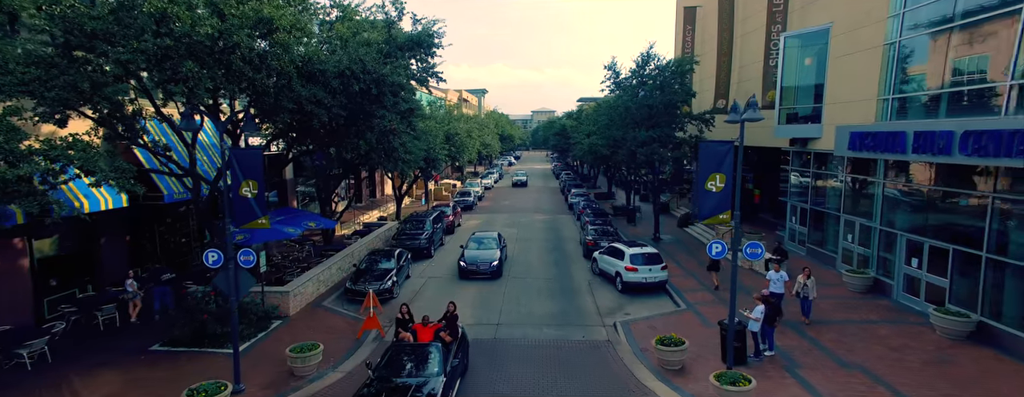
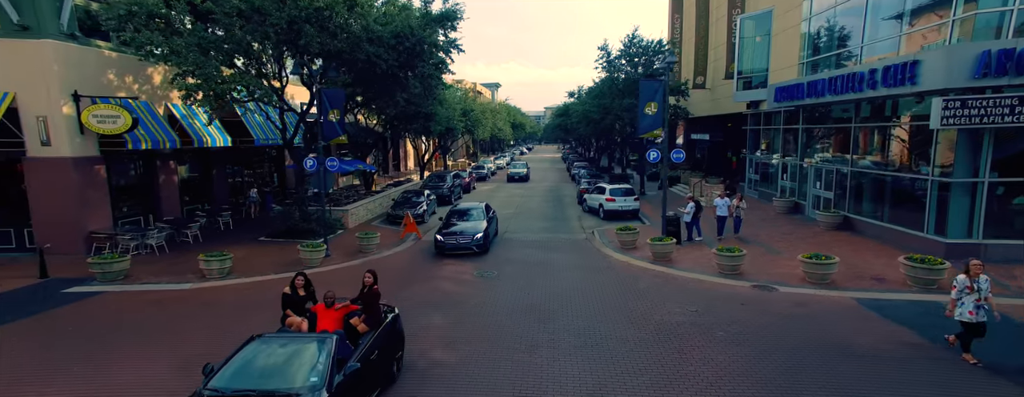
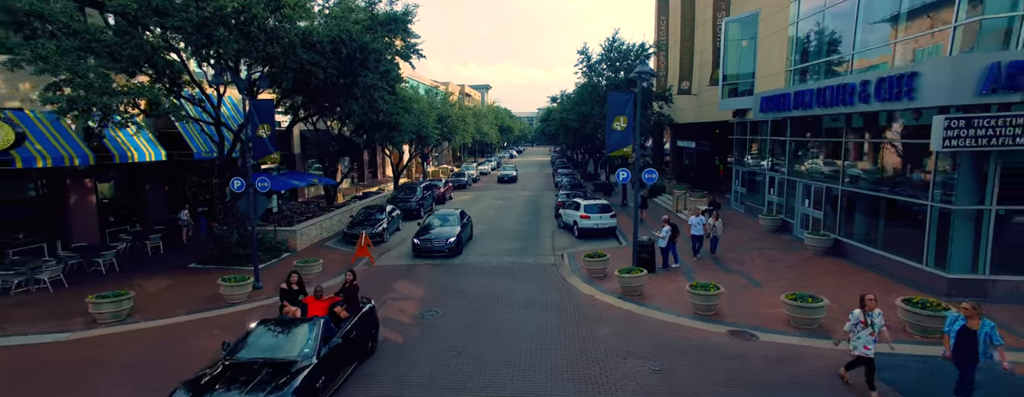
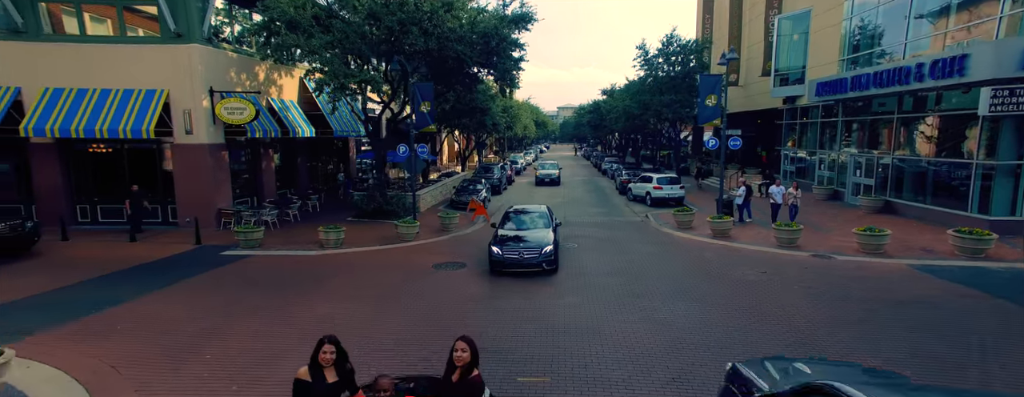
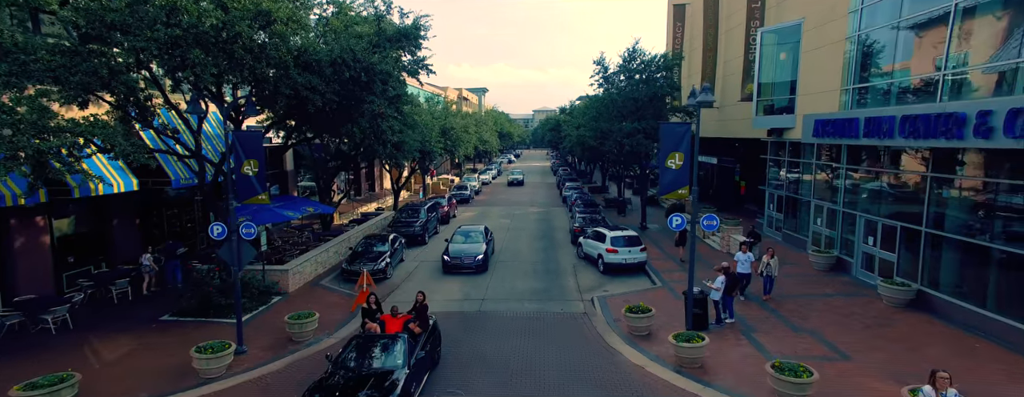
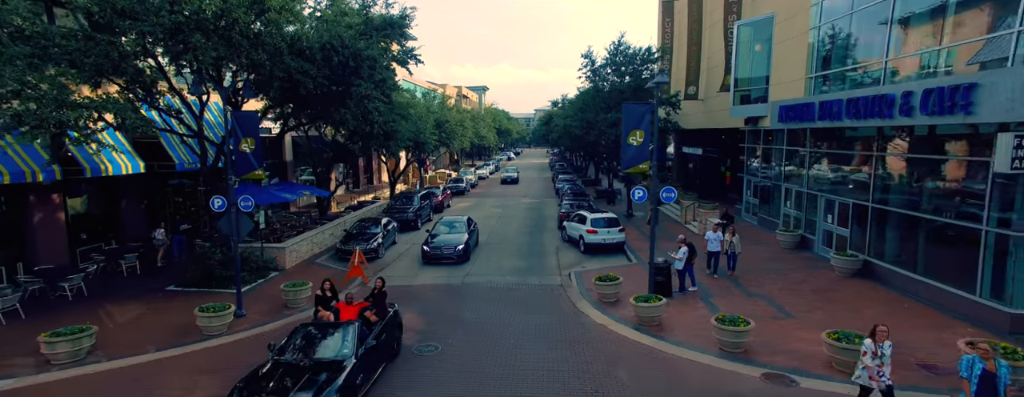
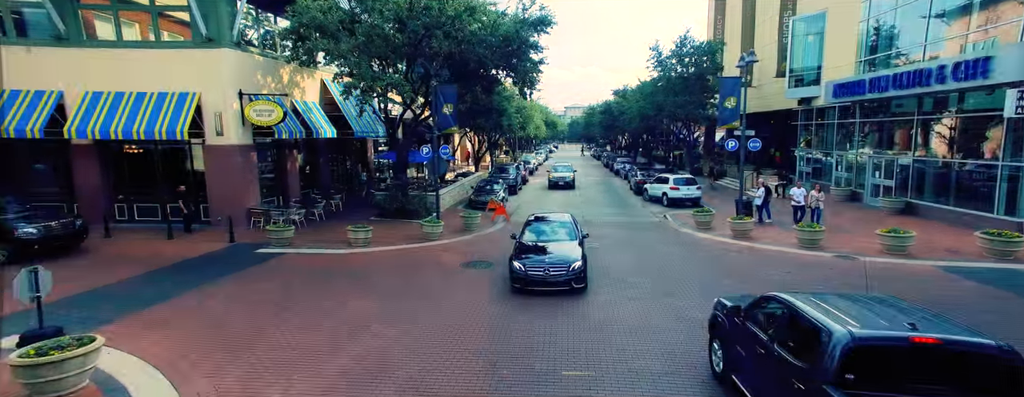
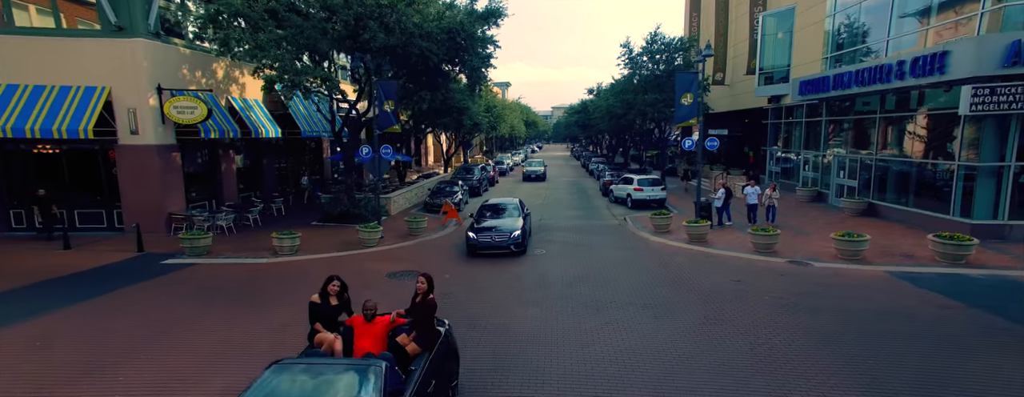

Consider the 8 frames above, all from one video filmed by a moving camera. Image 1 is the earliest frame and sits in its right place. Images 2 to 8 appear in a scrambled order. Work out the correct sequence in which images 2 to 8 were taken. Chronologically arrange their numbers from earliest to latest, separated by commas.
5, 6, 3, 2, 8, 4, 7
